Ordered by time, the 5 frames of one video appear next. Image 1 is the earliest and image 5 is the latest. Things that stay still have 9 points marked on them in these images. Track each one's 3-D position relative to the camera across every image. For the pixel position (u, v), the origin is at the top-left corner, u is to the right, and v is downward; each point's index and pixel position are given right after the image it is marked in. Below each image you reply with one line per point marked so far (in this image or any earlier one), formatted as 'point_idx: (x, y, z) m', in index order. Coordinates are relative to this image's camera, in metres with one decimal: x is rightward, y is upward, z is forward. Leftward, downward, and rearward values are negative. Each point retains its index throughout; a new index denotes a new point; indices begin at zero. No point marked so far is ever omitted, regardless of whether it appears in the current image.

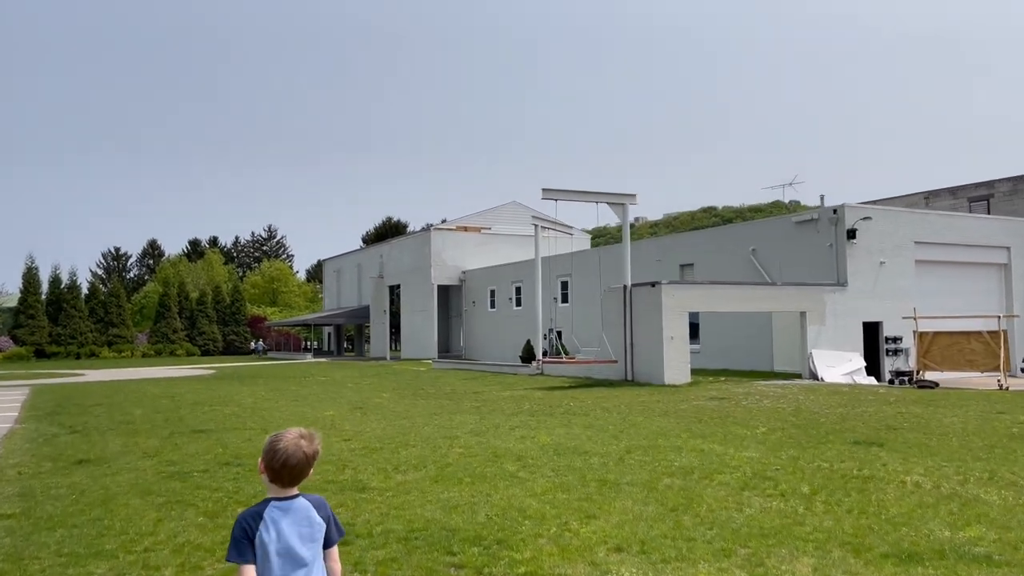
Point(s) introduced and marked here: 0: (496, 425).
0: (-0.3, -2.1, +12.6) m
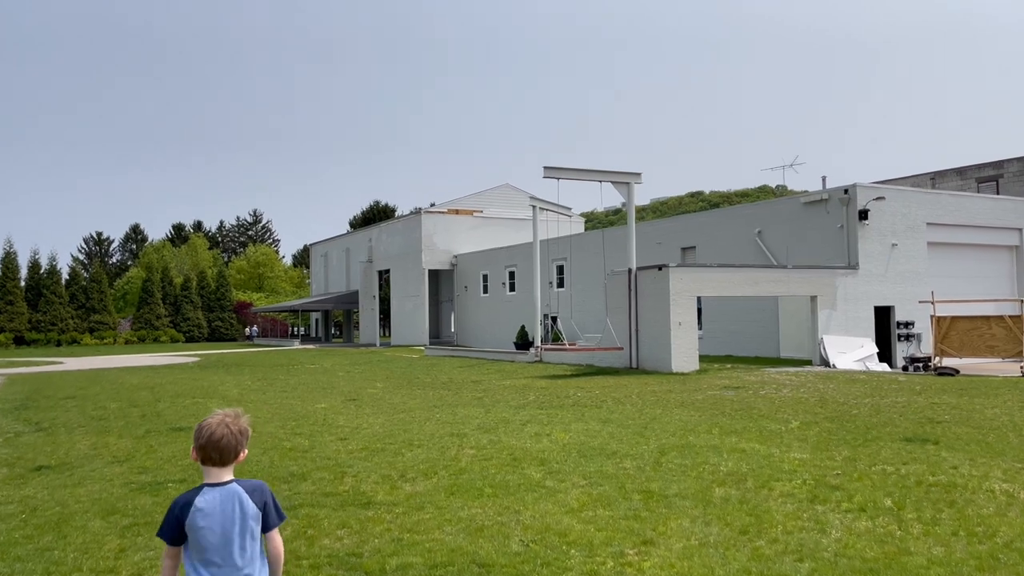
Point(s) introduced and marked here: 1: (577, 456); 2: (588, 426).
0: (-0.1, -1.9, +11.5) m
1: (+0.7, -1.7, +8.1) m
2: (+1.0, -1.8, +10.7) m
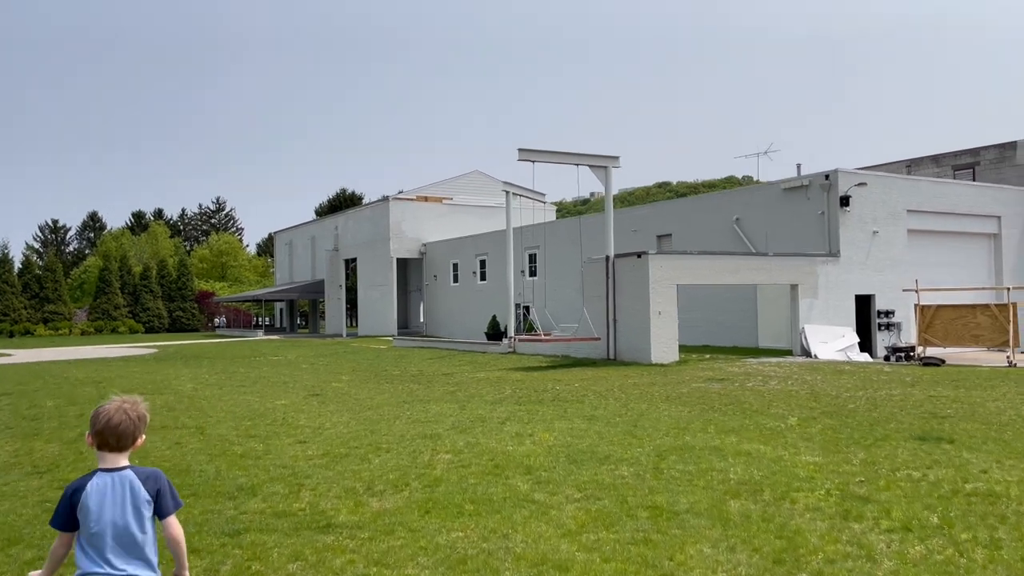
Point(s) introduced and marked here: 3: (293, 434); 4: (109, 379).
0: (-0.4, -1.7, +10.6) m
1: (+0.5, -1.6, +7.2) m
2: (+0.7, -1.7, +9.8) m
3: (-2.5, -1.7, +9.1) m
4: (-8.6, -1.9, +17.1) m
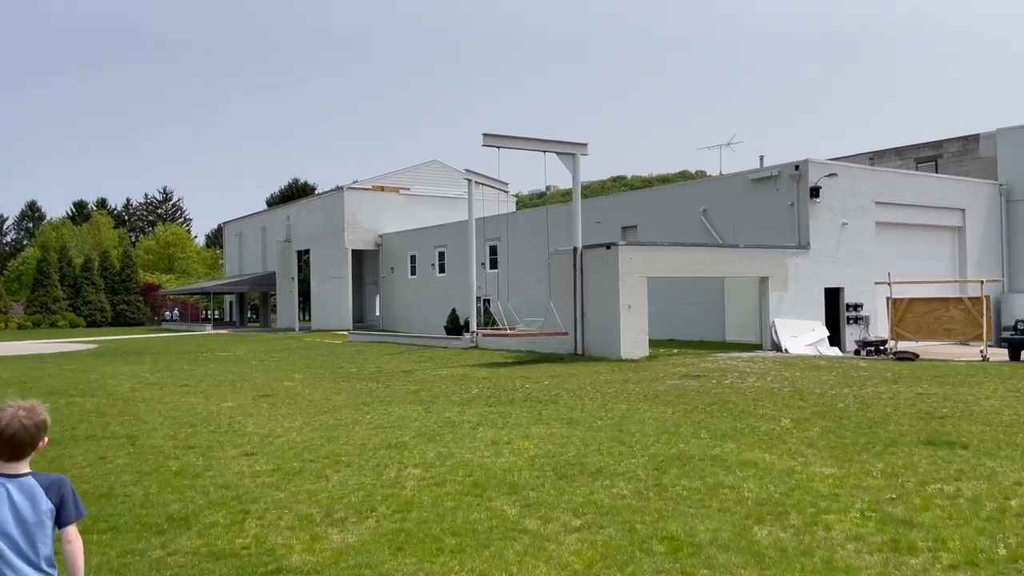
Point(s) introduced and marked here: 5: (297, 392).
0: (-0.8, -1.6, +9.7) m
1: (+0.3, -1.5, +6.3) m
2: (+0.4, -1.6, +8.9) m
3: (-2.7, -1.6, +8.1) m
4: (-9.3, -1.8, +15.7) m
5: (-3.6, -1.8, +13.6) m
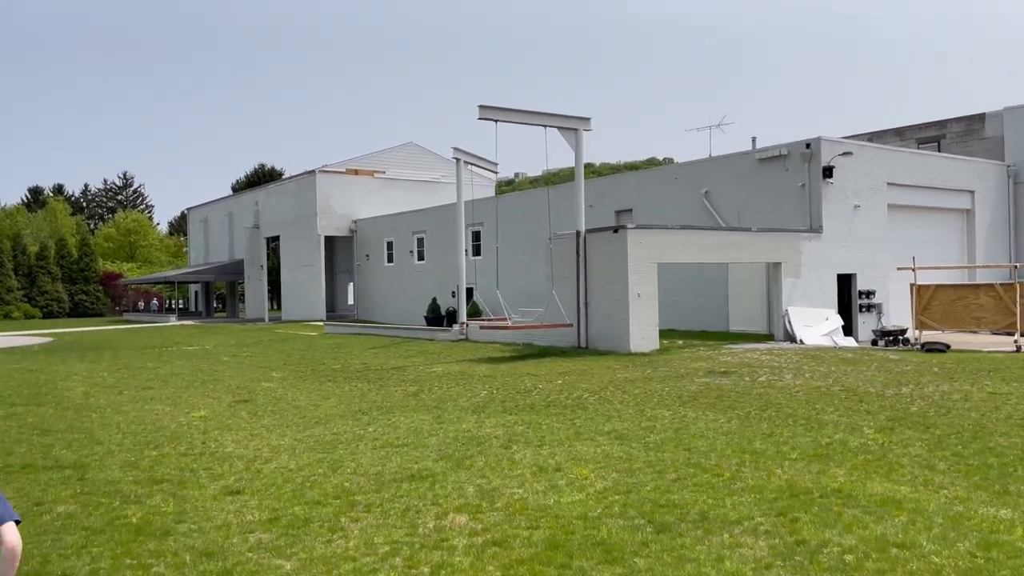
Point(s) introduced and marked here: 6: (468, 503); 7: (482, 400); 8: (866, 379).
0: (-0.4, -1.5, +8.0) m
1: (+0.8, -1.4, +4.7) m
2: (+0.8, -1.5, +7.3) m
3: (-2.3, -1.5, +6.3) m
4: (-9.2, -1.6, +13.7) m
5: (-3.4, -1.6, +11.8) m
6: (-0.3, -1.5, +5.5) m
7: (-0.4, -1.5, +11.2) m
8: (+5.5, -1.4, +12.4) m
